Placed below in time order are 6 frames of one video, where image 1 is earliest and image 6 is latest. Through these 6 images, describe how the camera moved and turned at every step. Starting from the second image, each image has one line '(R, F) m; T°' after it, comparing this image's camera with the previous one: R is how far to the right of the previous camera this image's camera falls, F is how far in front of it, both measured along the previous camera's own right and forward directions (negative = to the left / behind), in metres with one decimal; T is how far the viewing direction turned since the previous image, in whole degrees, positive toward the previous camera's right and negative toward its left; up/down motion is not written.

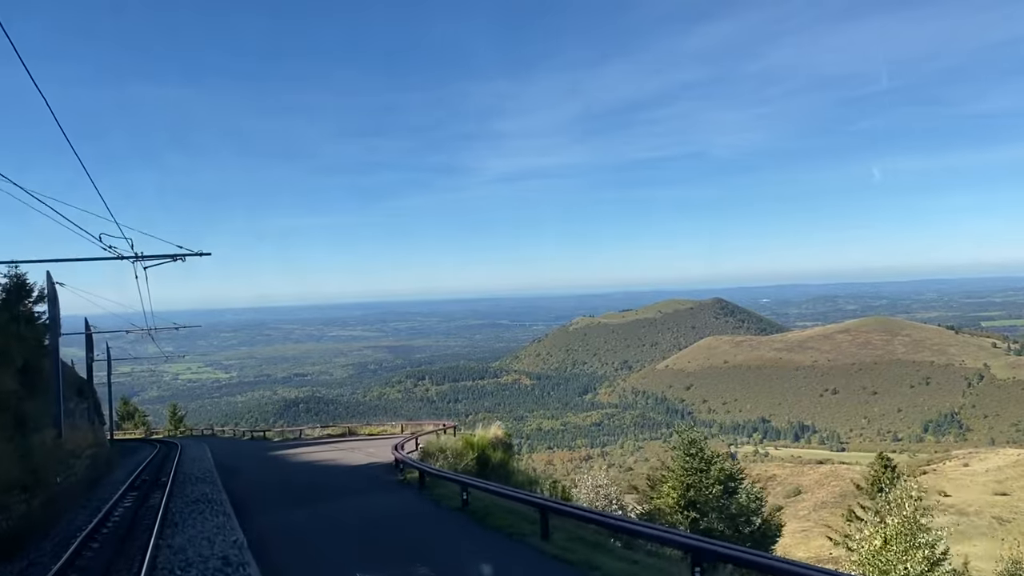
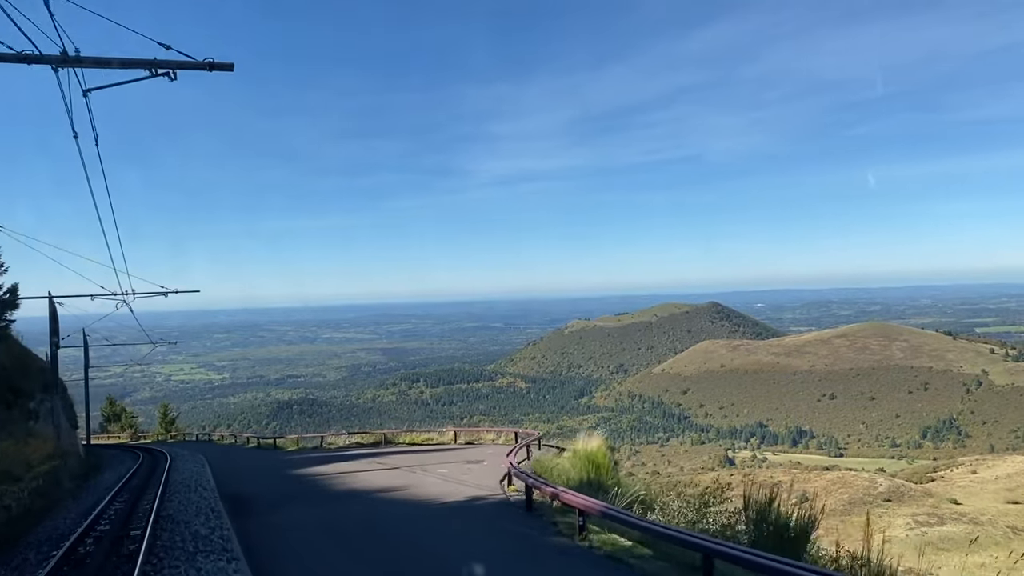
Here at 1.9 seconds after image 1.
(-0.4, +0.7) m; 0°
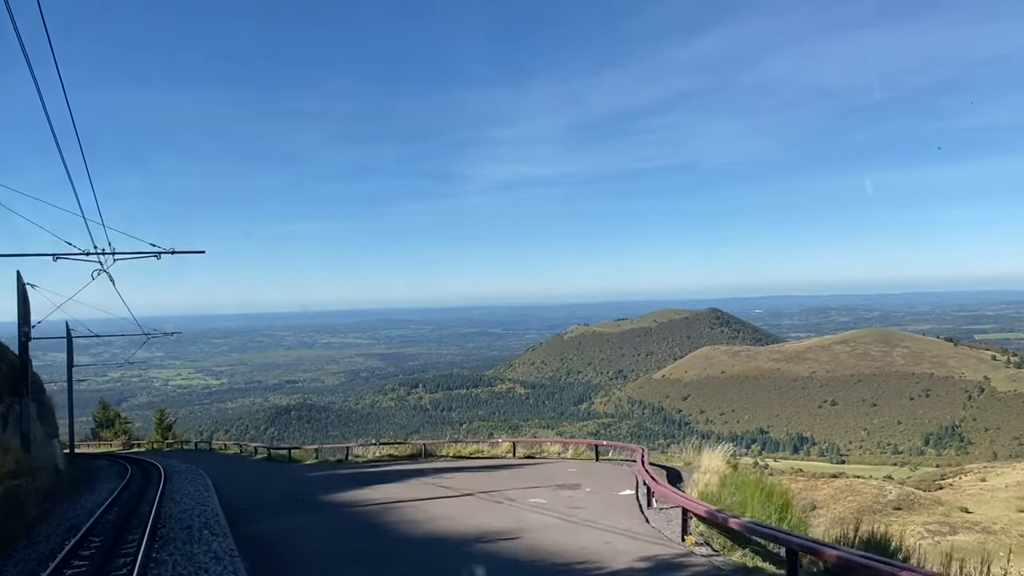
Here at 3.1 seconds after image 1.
(-0.2, +0.4) m; 0°
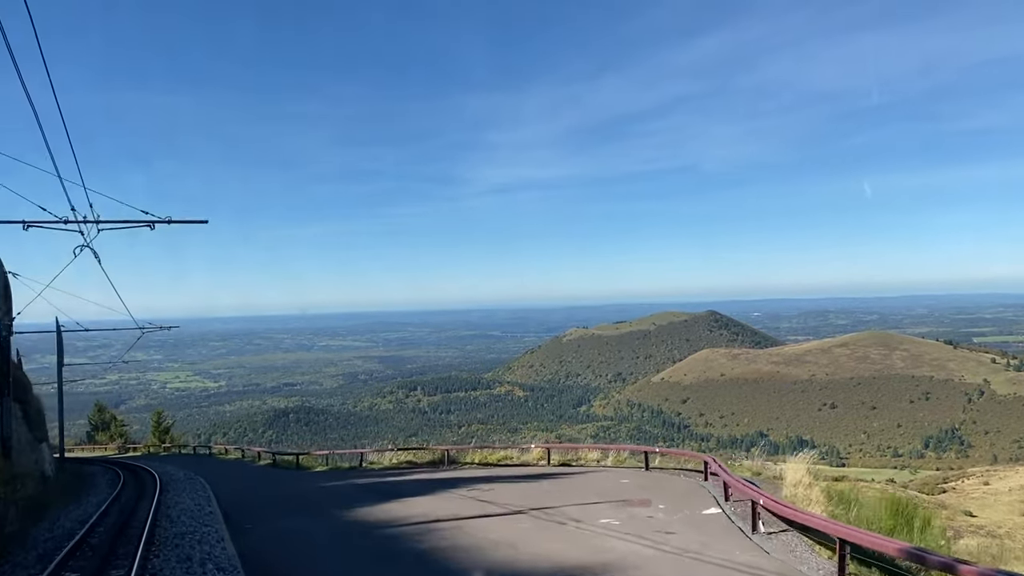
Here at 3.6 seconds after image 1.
(-0.1, +0.2) m; 0°
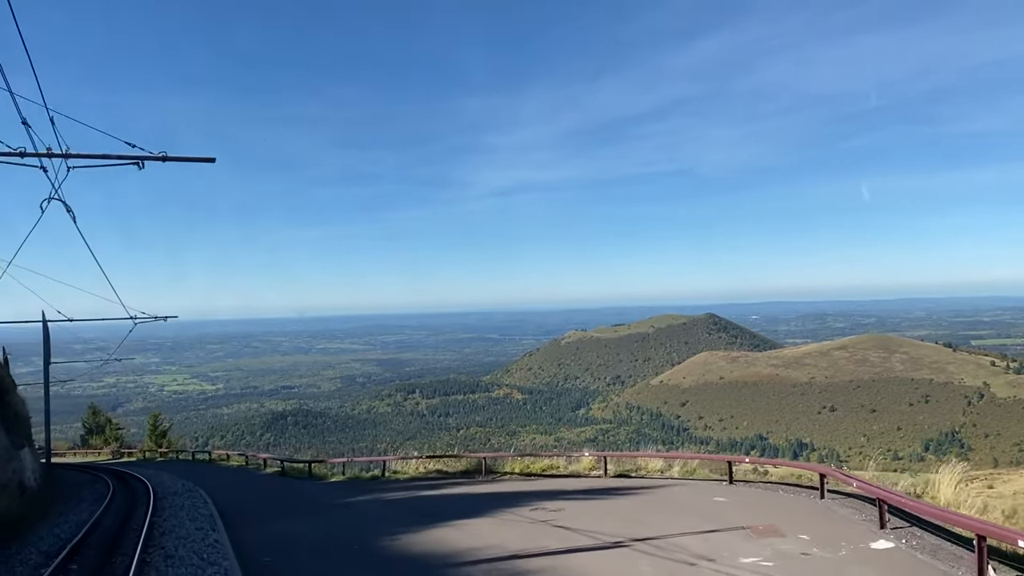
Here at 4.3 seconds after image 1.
(-0.1, +0.2) m; 0°
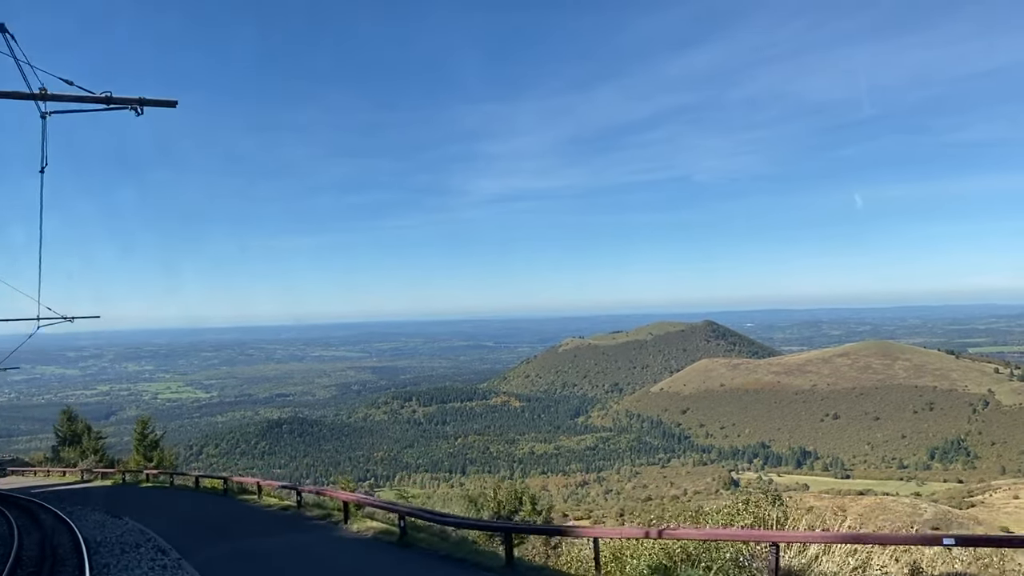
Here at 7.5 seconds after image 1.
(-0.6, +1.2) m; 0°
